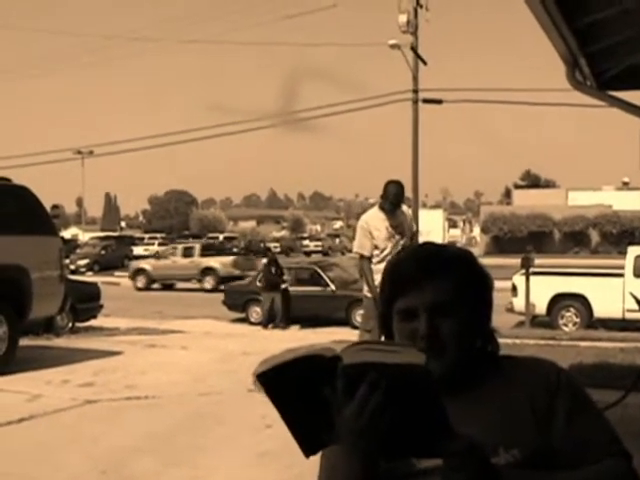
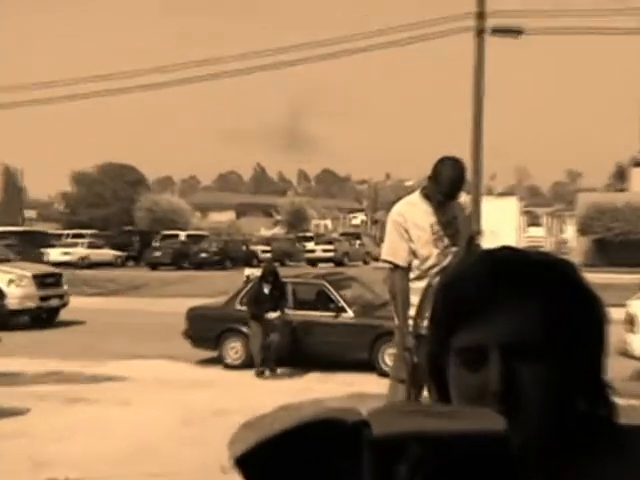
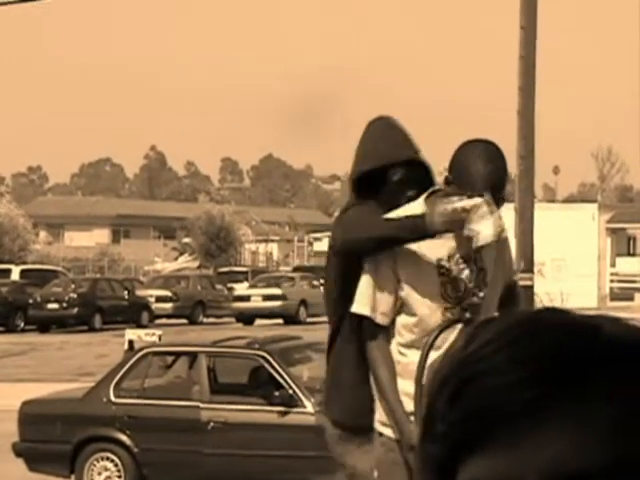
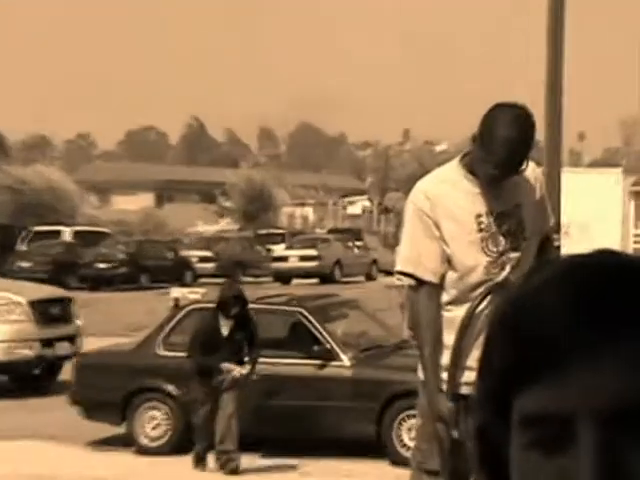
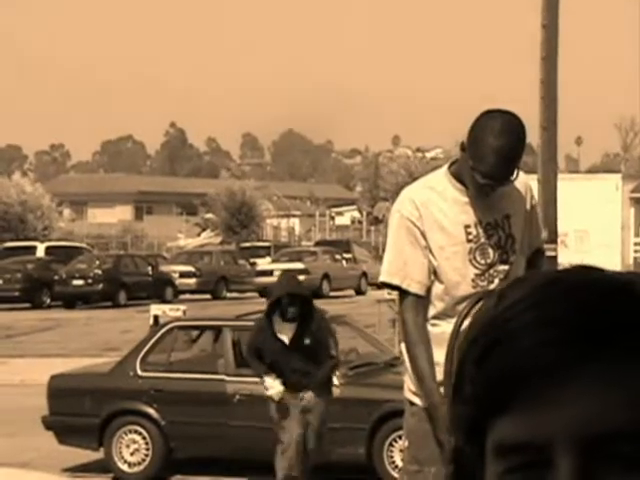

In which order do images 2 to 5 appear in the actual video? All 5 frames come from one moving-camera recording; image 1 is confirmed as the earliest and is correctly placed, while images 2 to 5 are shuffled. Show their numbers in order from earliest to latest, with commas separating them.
2, 4, 5, 3
